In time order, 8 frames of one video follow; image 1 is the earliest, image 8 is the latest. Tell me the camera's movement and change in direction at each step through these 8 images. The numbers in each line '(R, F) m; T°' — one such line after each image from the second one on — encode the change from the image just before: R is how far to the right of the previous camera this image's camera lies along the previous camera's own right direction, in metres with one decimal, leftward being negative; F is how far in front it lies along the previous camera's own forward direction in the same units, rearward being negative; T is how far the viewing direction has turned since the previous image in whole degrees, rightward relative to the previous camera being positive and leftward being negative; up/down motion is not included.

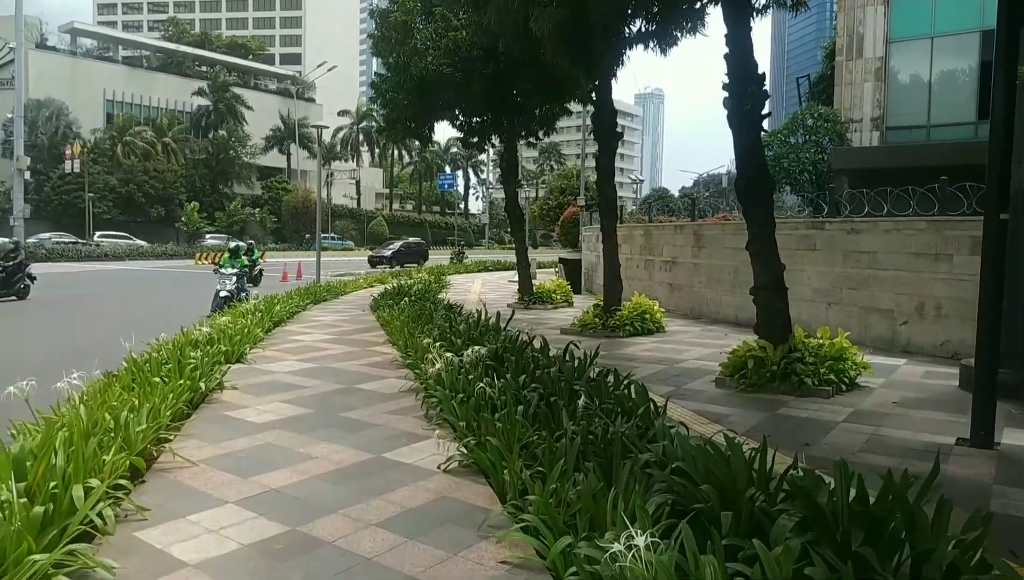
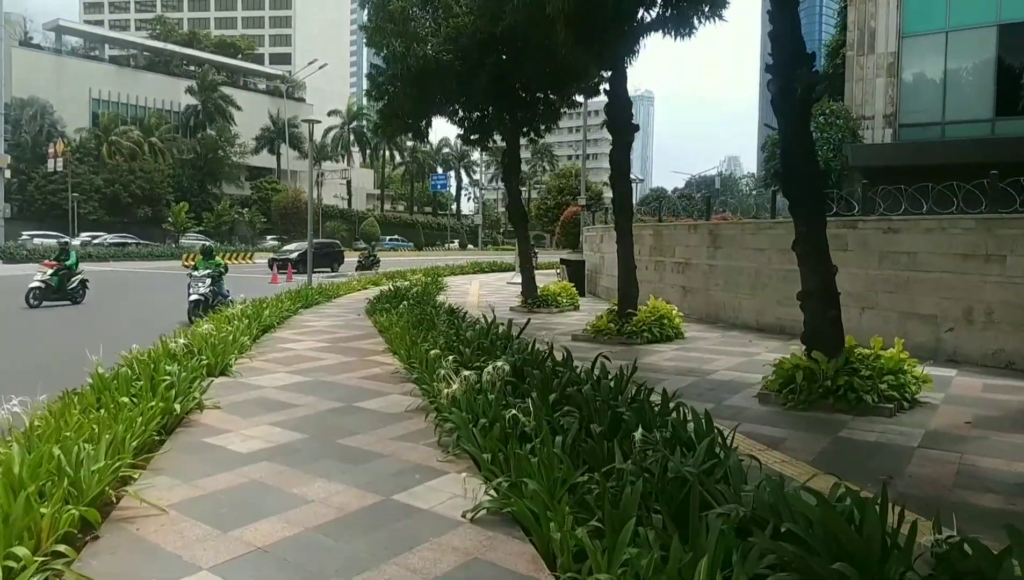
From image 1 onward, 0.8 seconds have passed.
(-0.2, +0.8) m; +1°
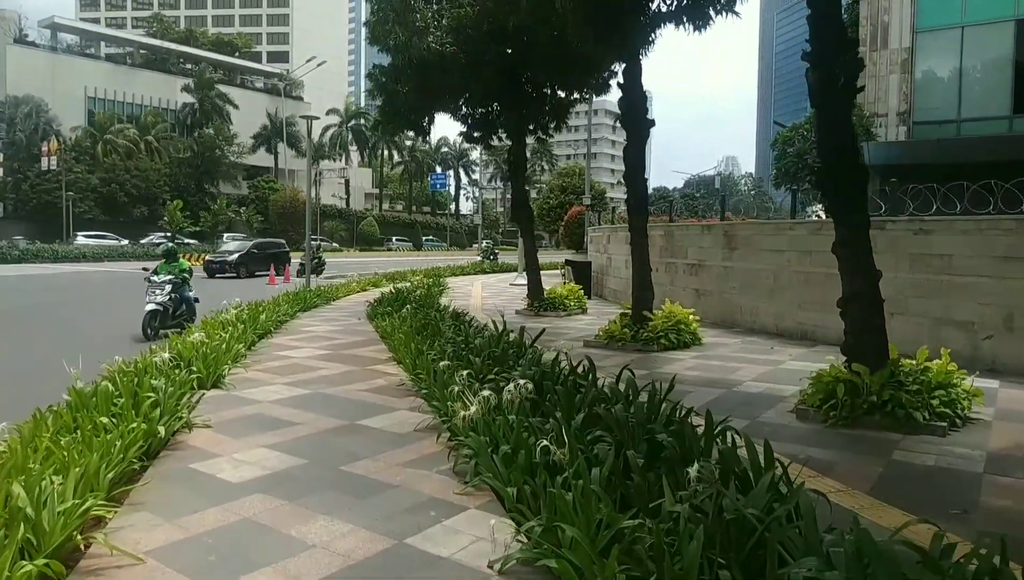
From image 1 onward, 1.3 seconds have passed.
(-0.2, +0.5) m; 0°
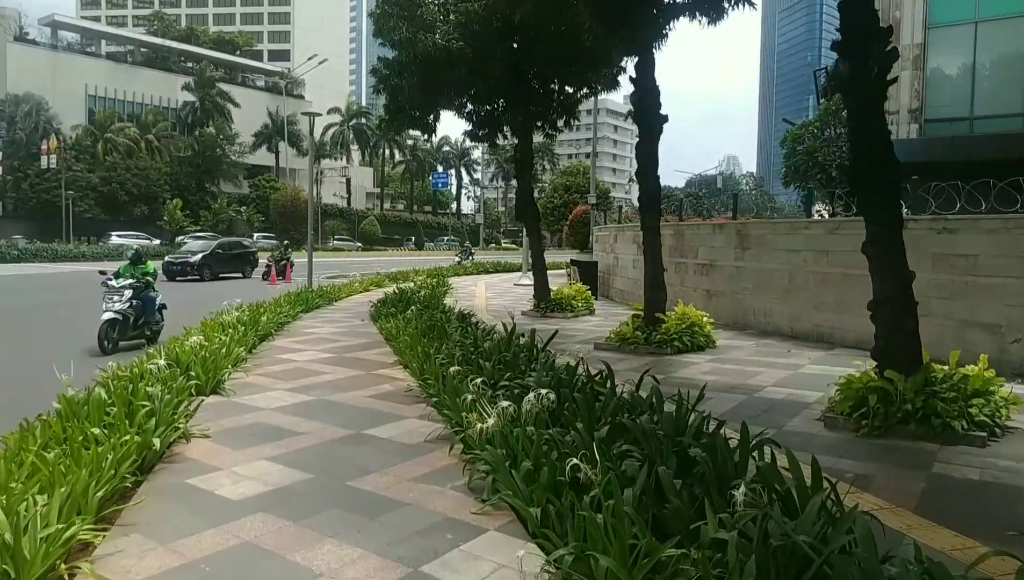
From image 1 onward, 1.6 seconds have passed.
(-0.1, +0.3) m; 0°
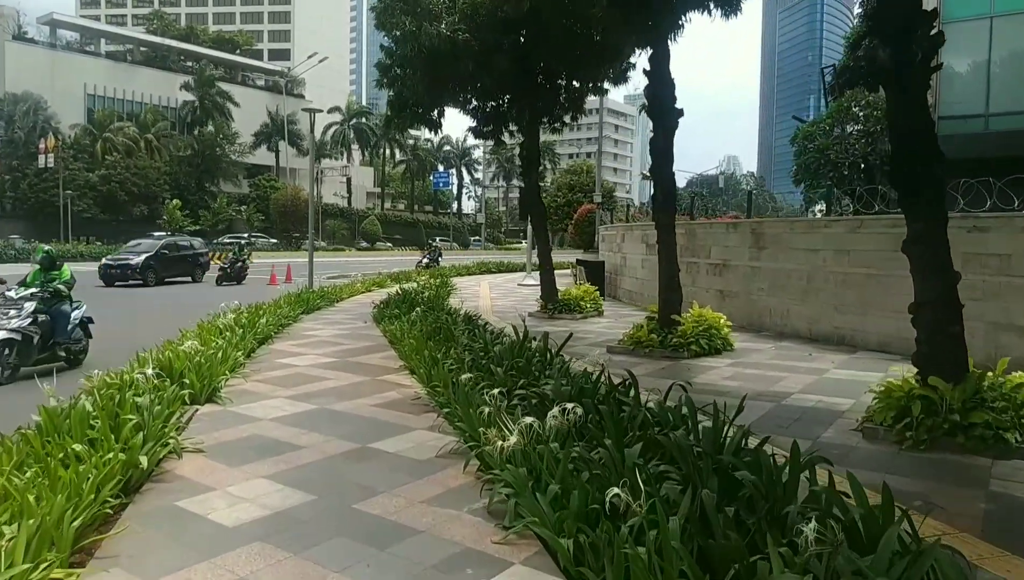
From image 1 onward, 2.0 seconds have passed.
(-0.1, +0.4) m; 0°
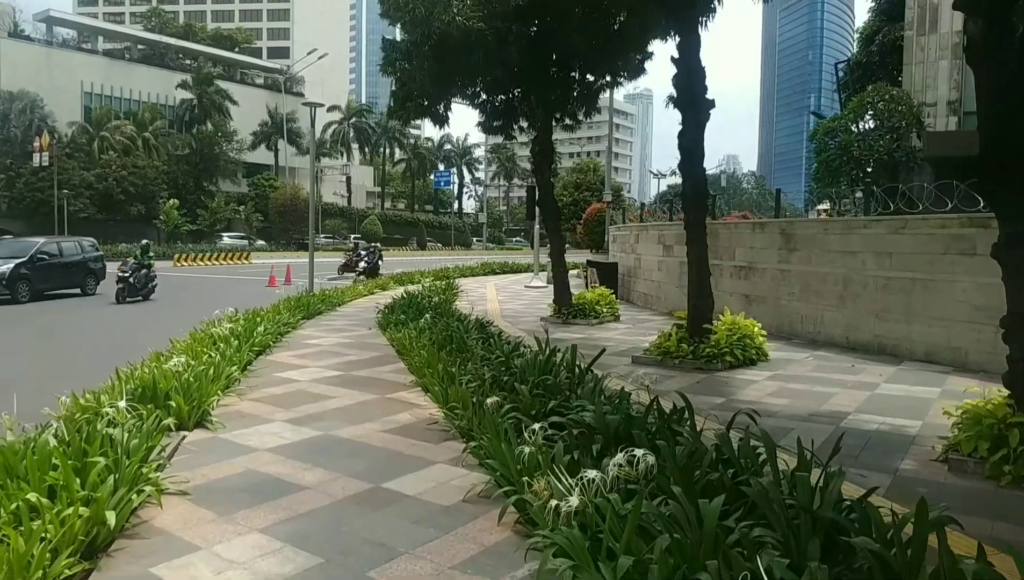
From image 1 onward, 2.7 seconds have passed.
(-0.2, +0.7) m; 0°
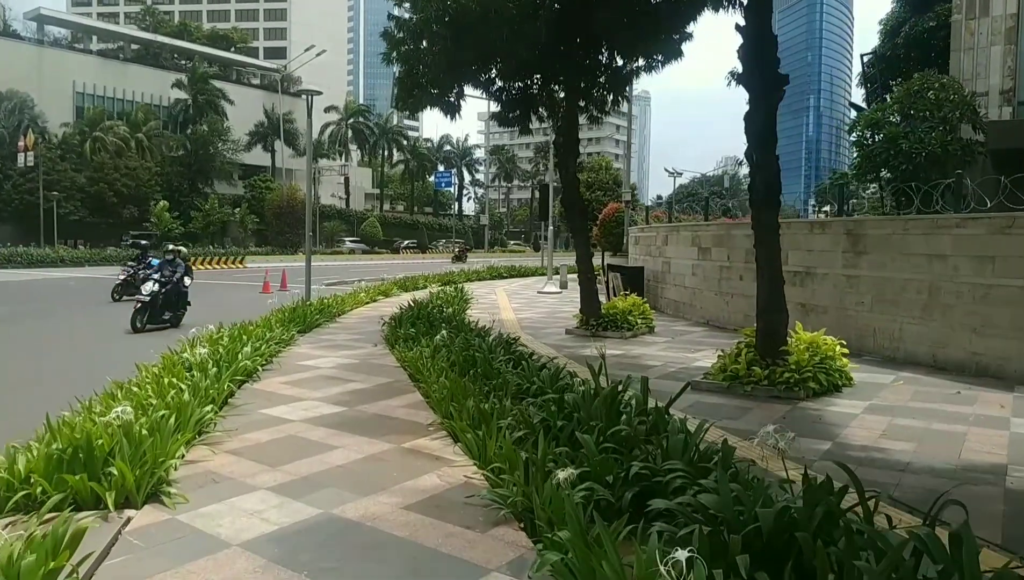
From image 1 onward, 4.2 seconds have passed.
(-0.4, +1.4) m; 0°
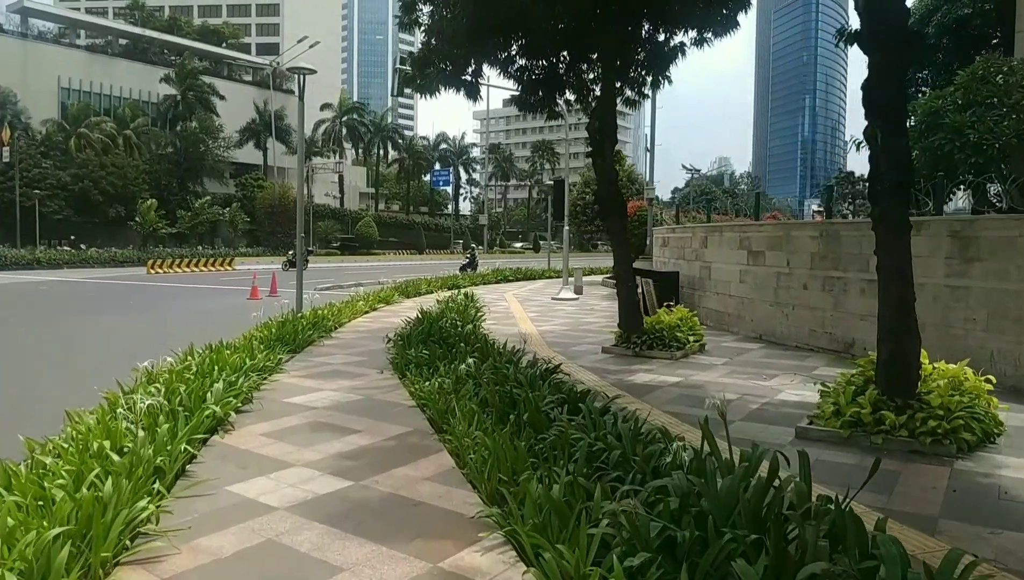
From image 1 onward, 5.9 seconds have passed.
(-0.4, +1.7) m; 0°
